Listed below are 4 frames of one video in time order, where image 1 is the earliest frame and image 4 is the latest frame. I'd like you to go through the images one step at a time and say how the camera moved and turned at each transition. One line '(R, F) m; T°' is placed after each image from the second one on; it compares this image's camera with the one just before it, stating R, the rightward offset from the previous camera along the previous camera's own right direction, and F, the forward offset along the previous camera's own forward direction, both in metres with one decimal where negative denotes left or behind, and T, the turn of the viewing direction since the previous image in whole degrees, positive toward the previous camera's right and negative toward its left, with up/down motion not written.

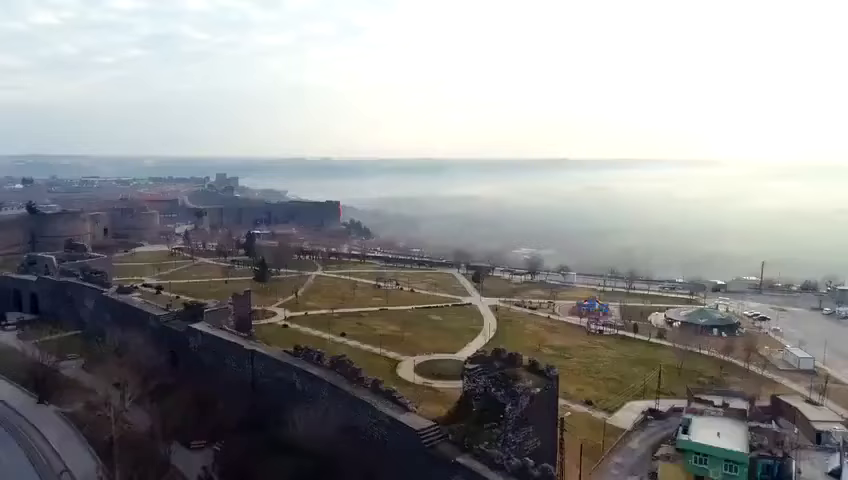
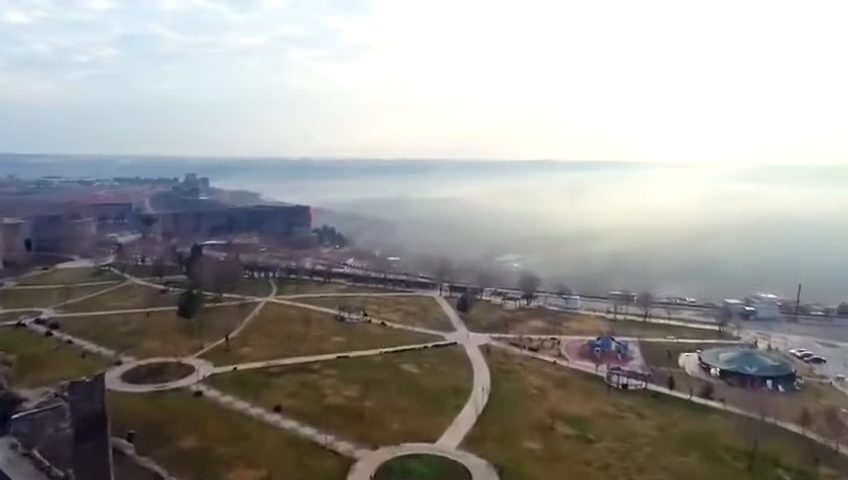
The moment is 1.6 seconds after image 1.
(+0.3, +4.7) m; +2°
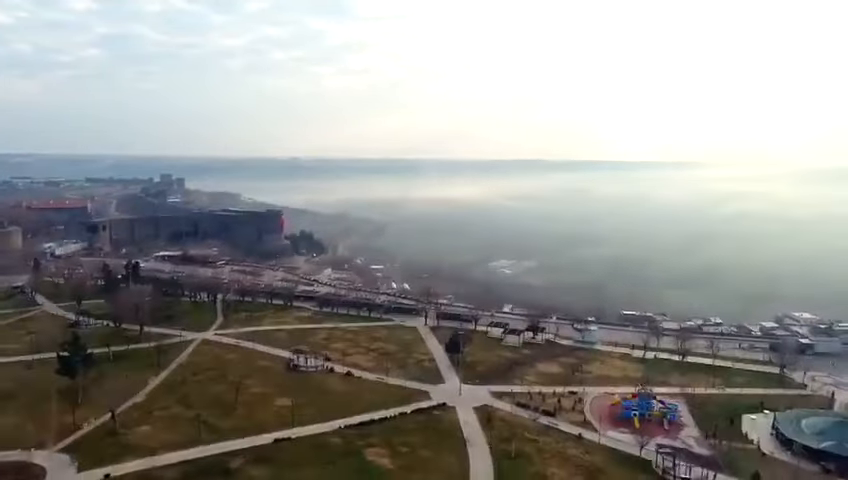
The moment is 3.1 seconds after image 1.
(+0.3, +4.6) m; +1°
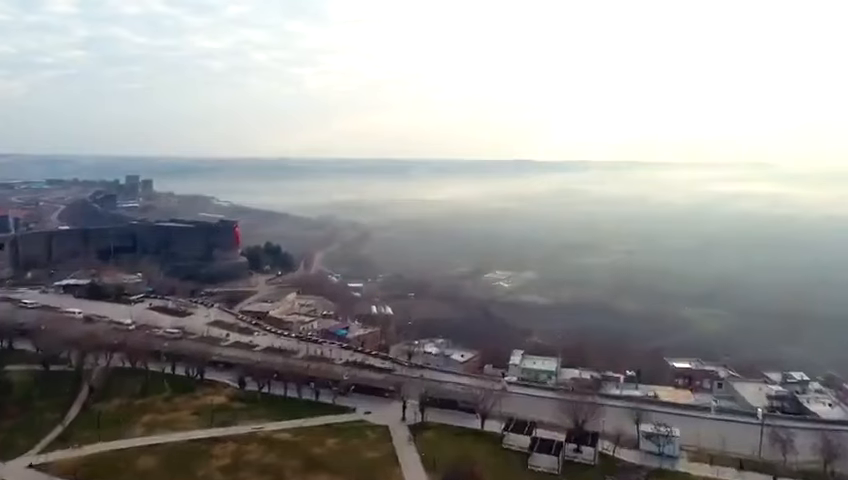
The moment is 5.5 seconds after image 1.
(+0.3, +7.4) m; +1°
